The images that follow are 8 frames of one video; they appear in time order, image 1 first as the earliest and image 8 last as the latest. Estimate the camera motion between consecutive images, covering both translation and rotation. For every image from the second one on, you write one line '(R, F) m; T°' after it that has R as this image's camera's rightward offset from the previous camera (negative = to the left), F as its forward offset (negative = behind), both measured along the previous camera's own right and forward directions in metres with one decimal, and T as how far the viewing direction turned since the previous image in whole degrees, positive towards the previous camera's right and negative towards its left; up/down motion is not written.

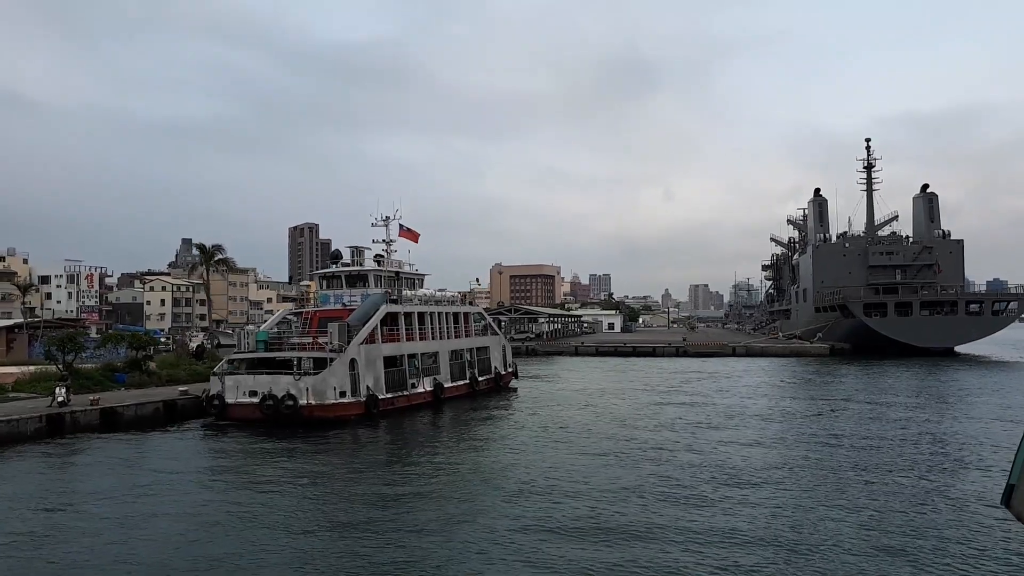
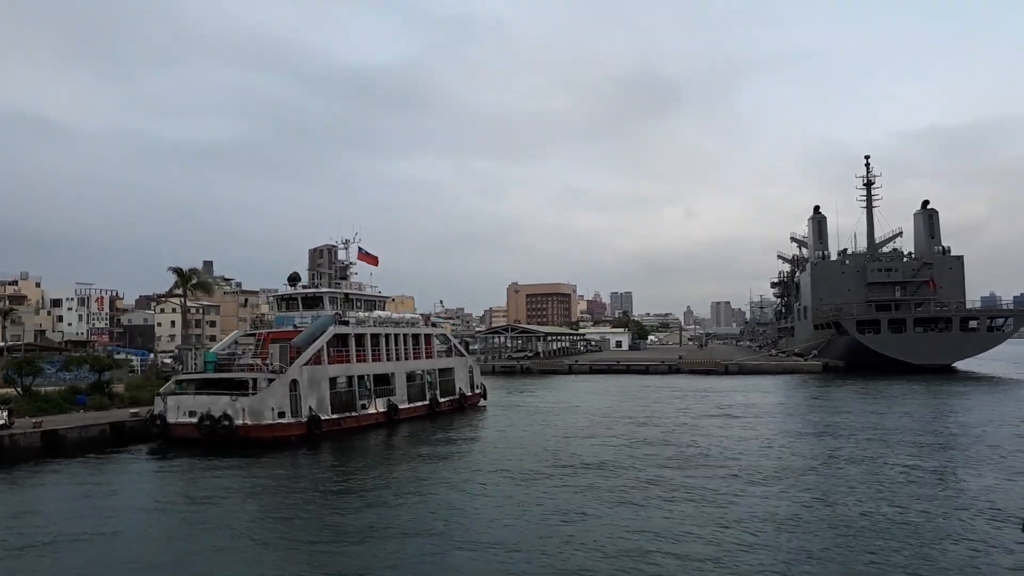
(+2.8, -0.4) m; -2°
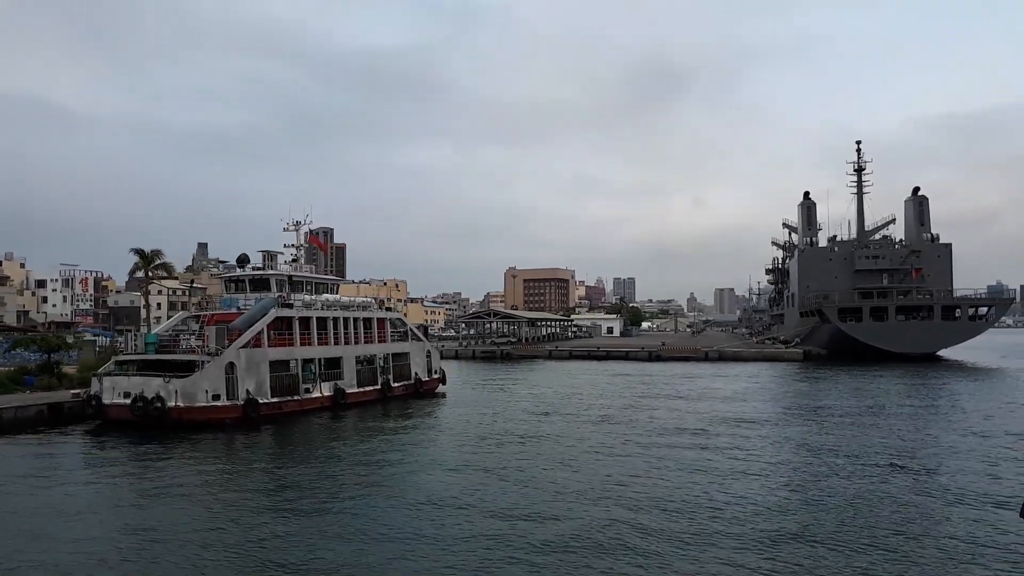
(+2.0, +0.5) m; 0°
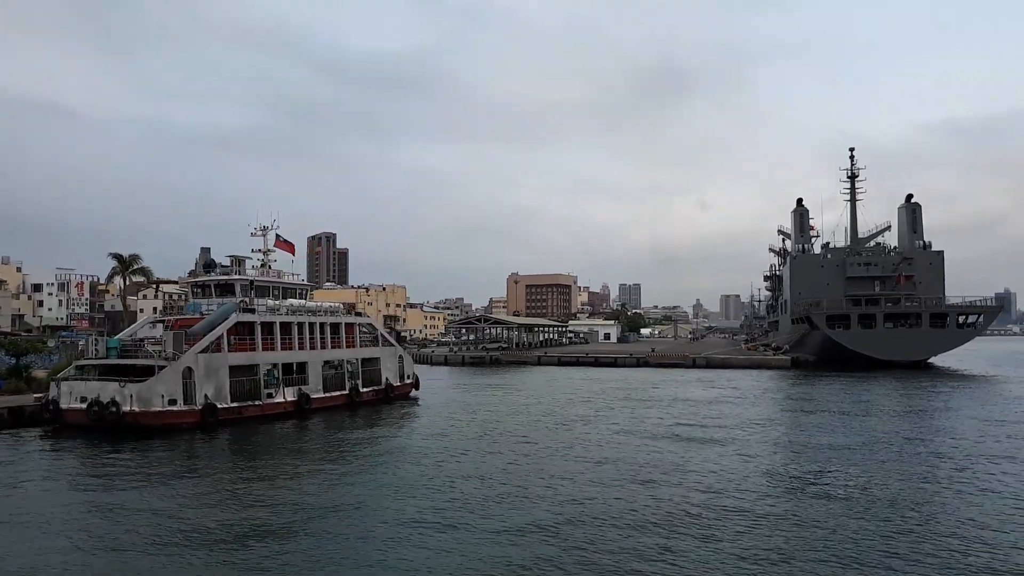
(+1.6, 0.0) m; 0°
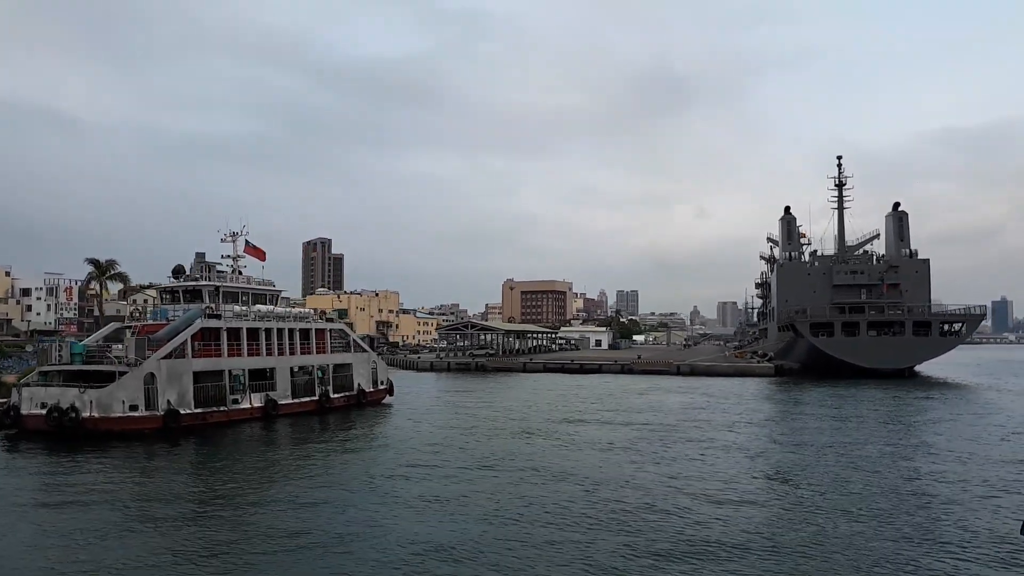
(+1.1, 0.0) m; 0°
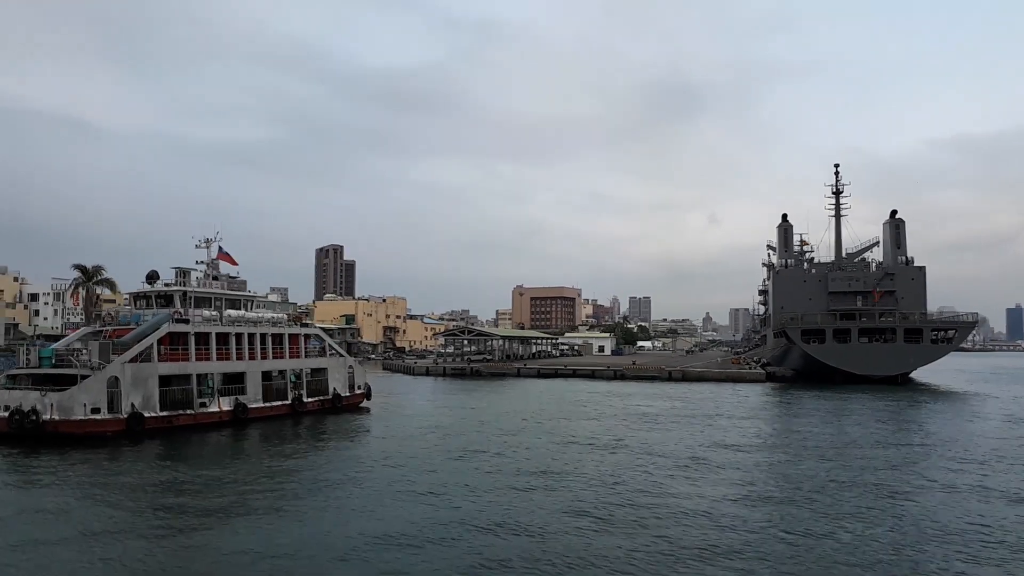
(+1.9, -0.4) m; -1°
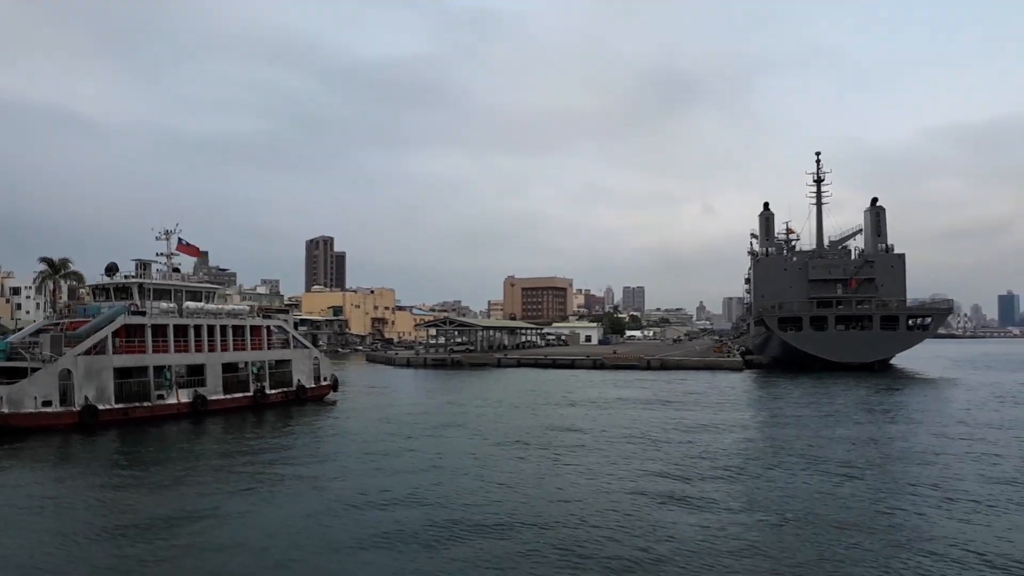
(+1.4, 0.0) m; 0°
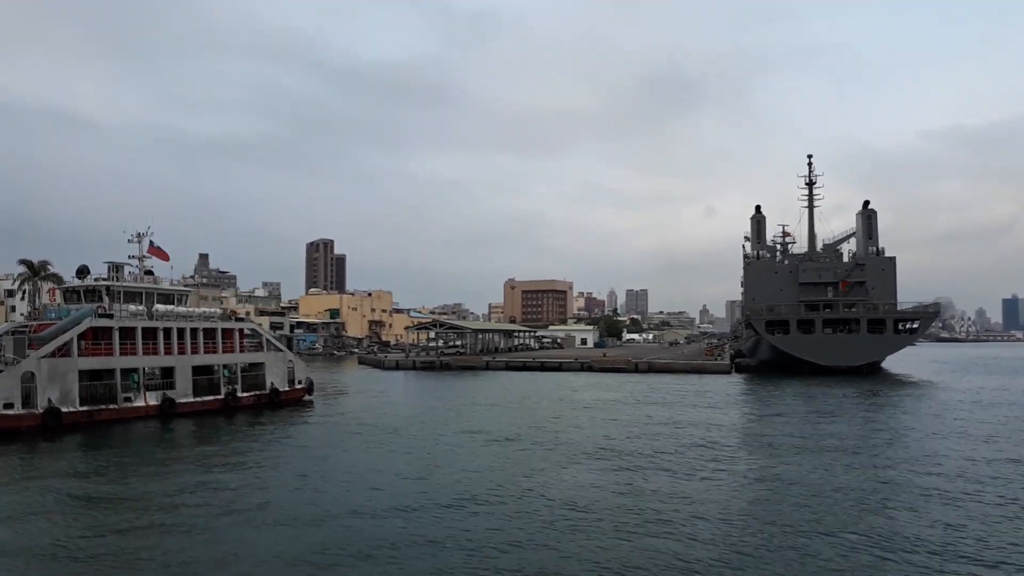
(+1.3, 0.0) m; 0°
